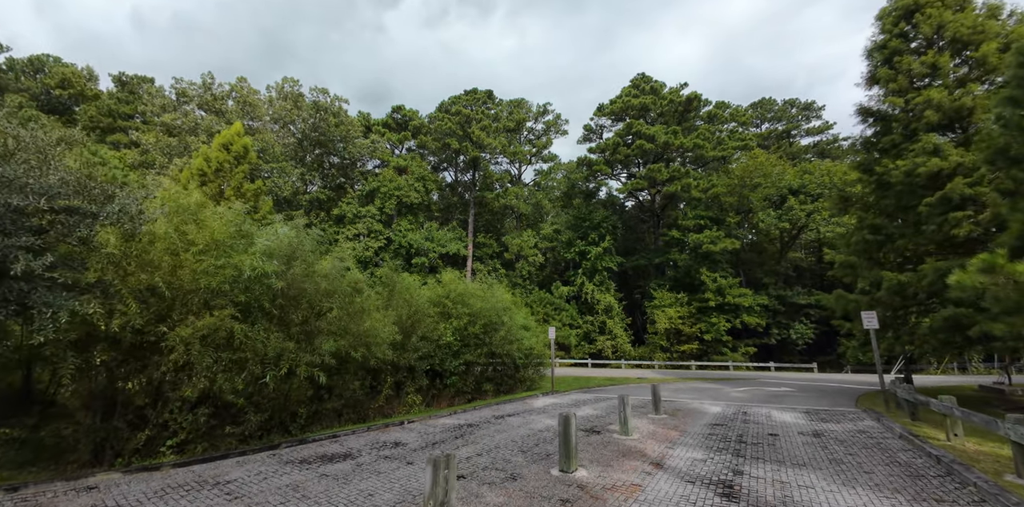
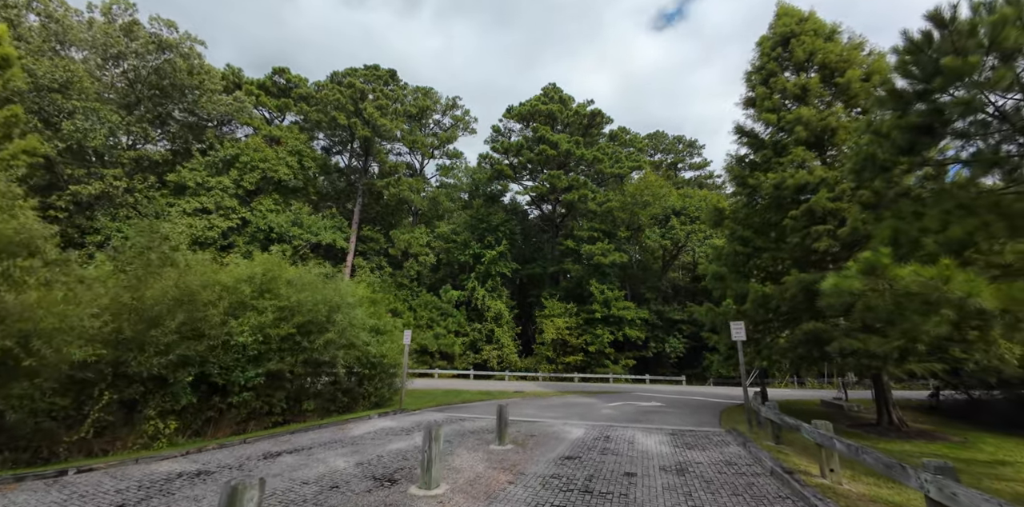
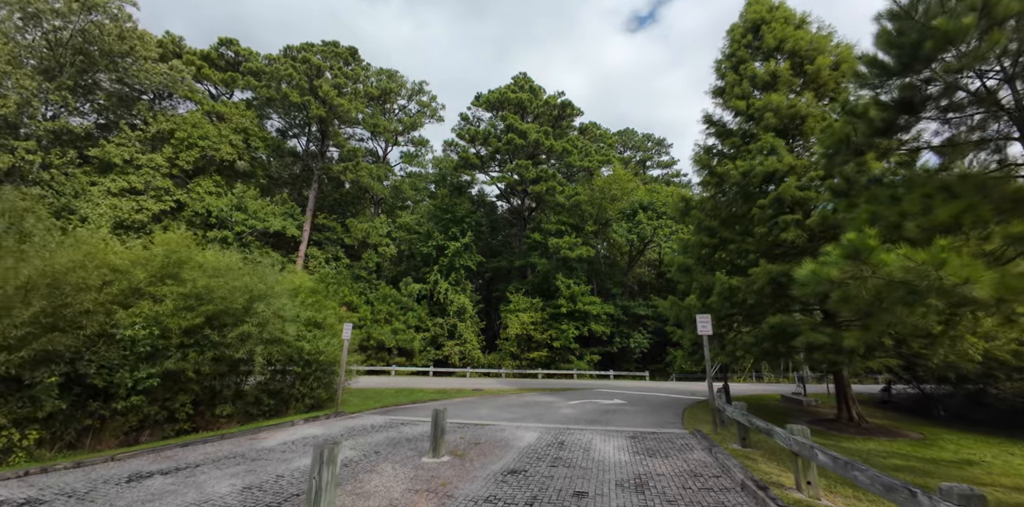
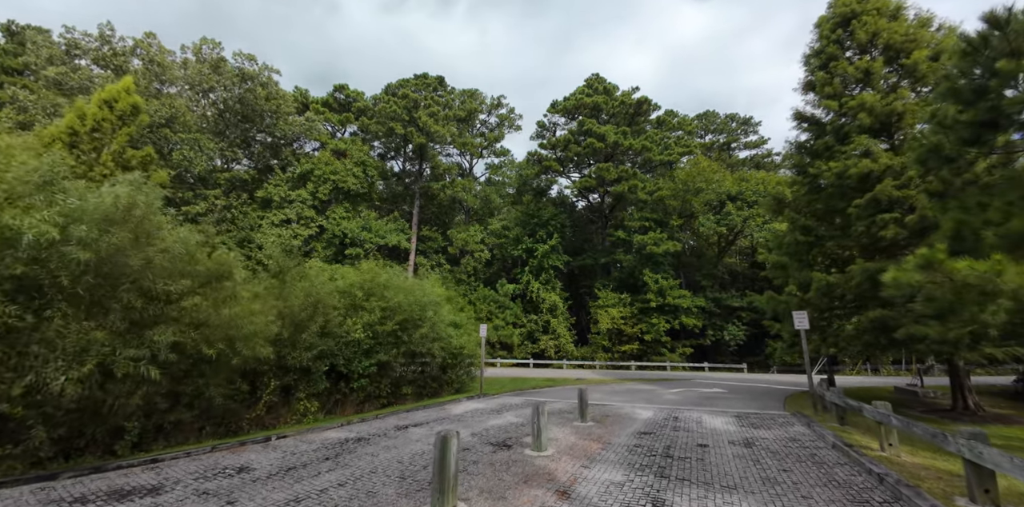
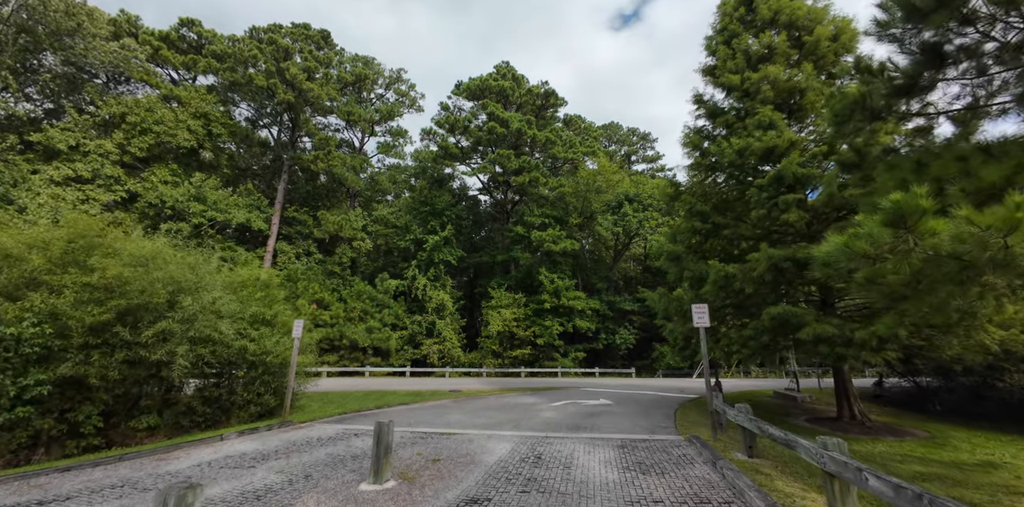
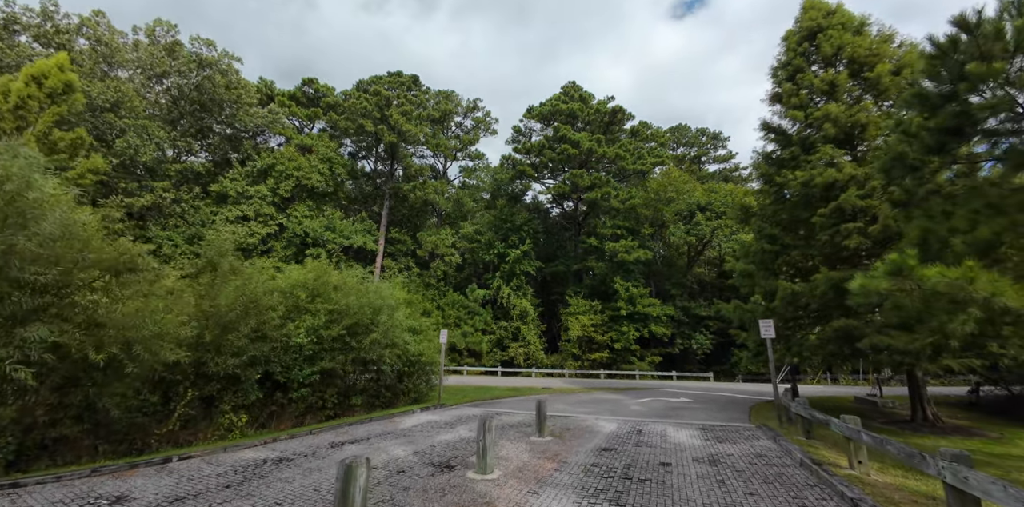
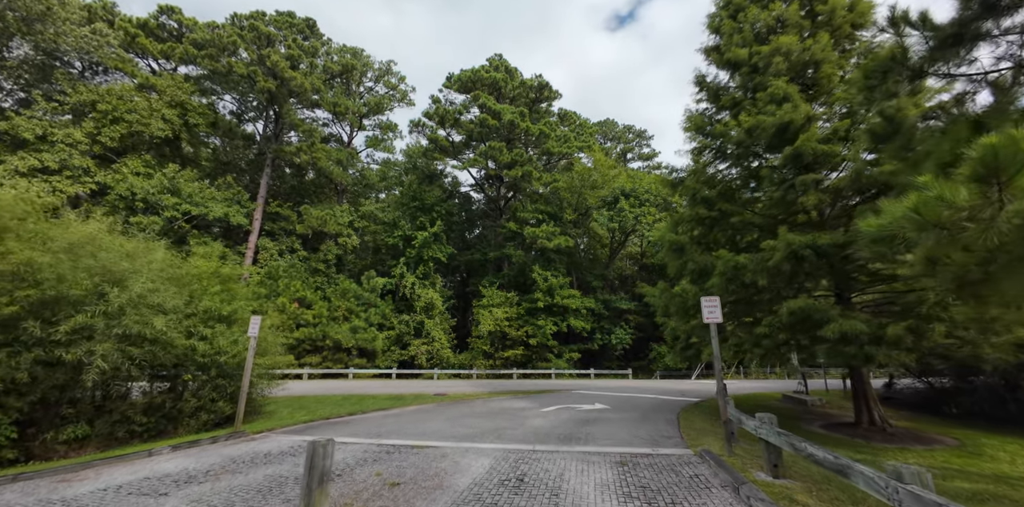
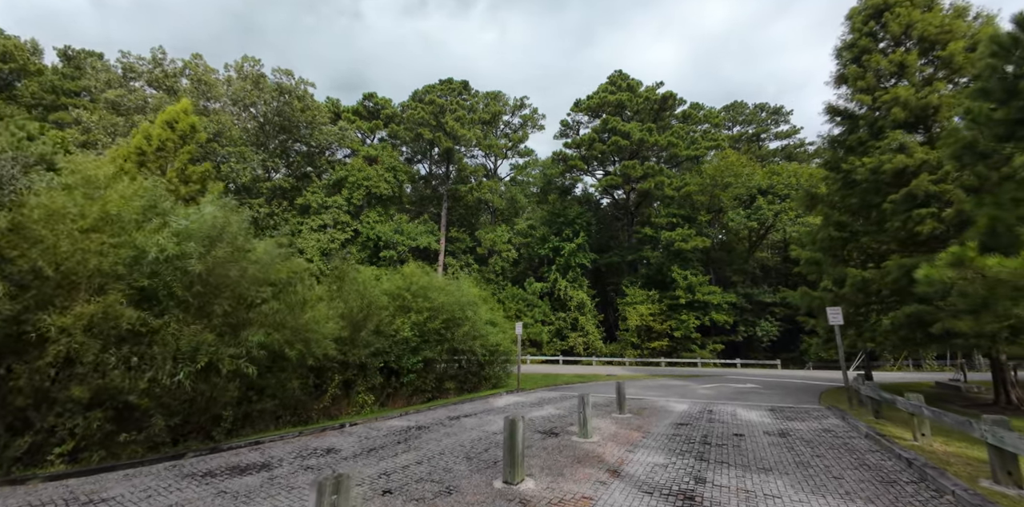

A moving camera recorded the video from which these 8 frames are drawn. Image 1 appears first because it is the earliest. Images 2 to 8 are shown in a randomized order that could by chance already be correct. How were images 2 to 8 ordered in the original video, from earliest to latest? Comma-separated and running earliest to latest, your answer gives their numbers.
8, 4, 6, 2, 3, 5, 7
